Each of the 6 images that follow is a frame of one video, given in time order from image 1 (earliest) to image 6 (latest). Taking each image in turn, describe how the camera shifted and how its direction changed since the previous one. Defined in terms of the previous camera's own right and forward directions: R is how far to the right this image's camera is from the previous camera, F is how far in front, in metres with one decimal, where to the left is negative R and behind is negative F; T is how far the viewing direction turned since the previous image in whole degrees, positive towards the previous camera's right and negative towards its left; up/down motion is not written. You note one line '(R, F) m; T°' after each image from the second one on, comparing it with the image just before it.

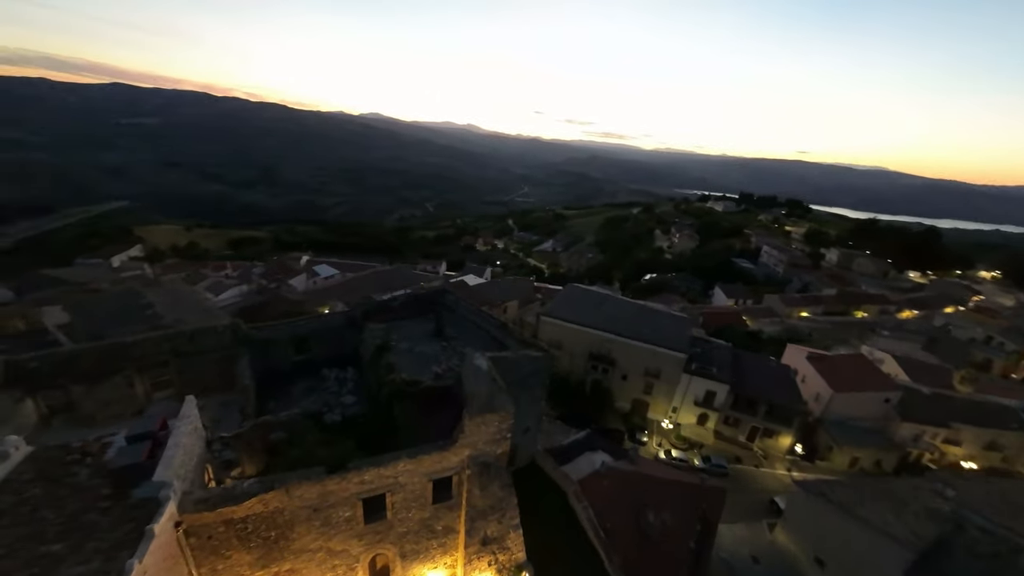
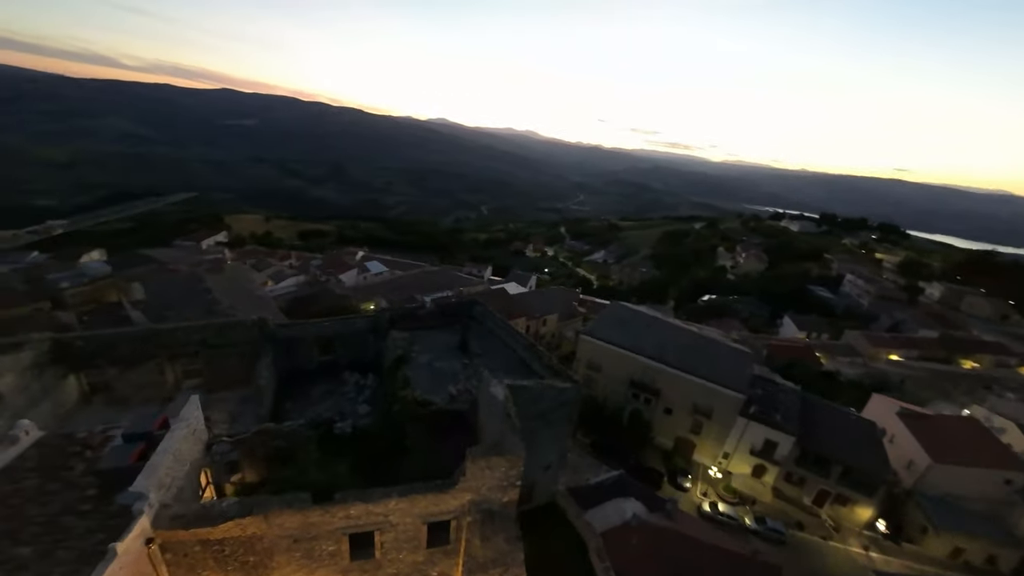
(+0.5, +1.1) m; -8°
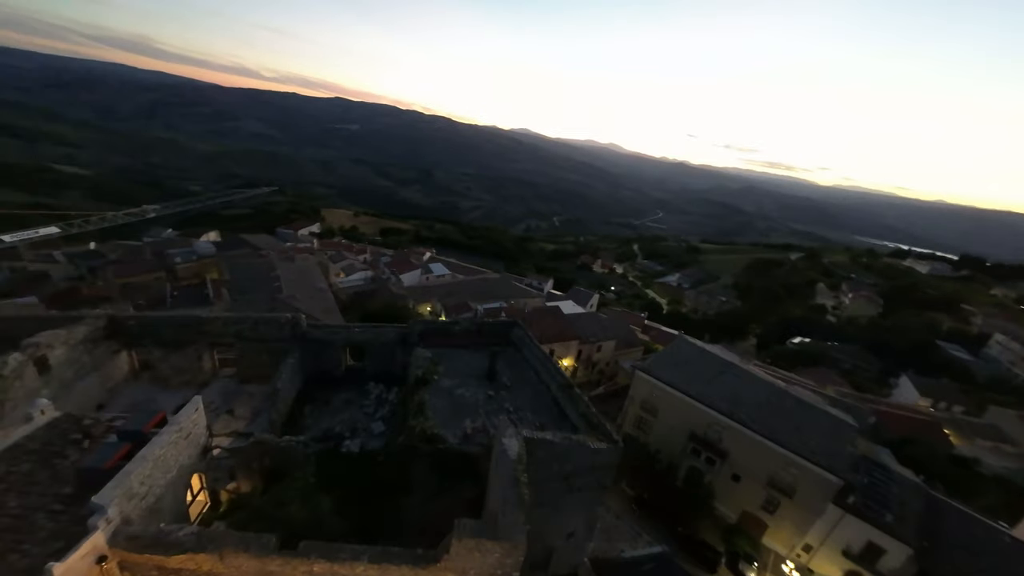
(+0.6, +1.4) m; -10°
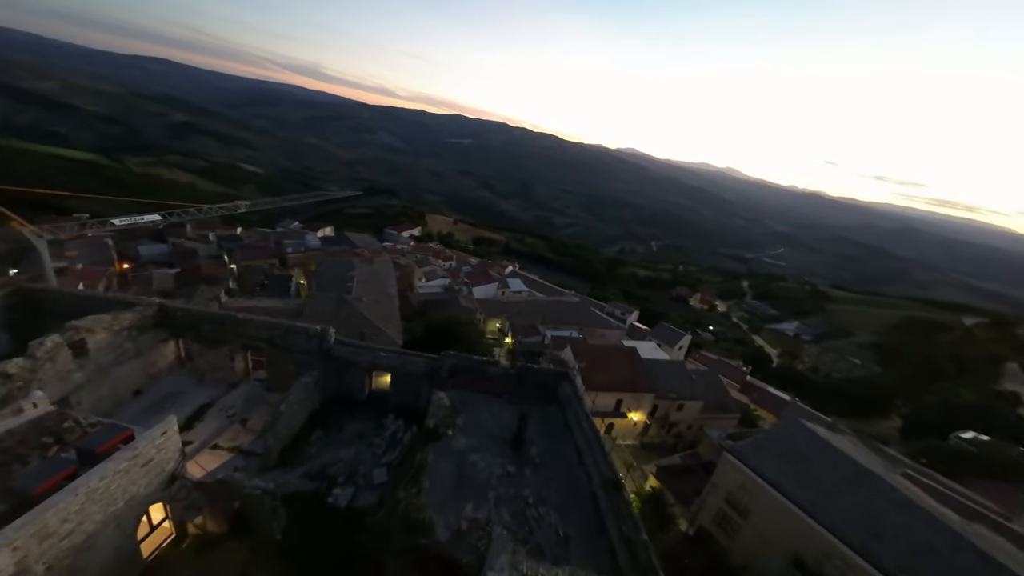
(+0.8, +2.2) m; -14°
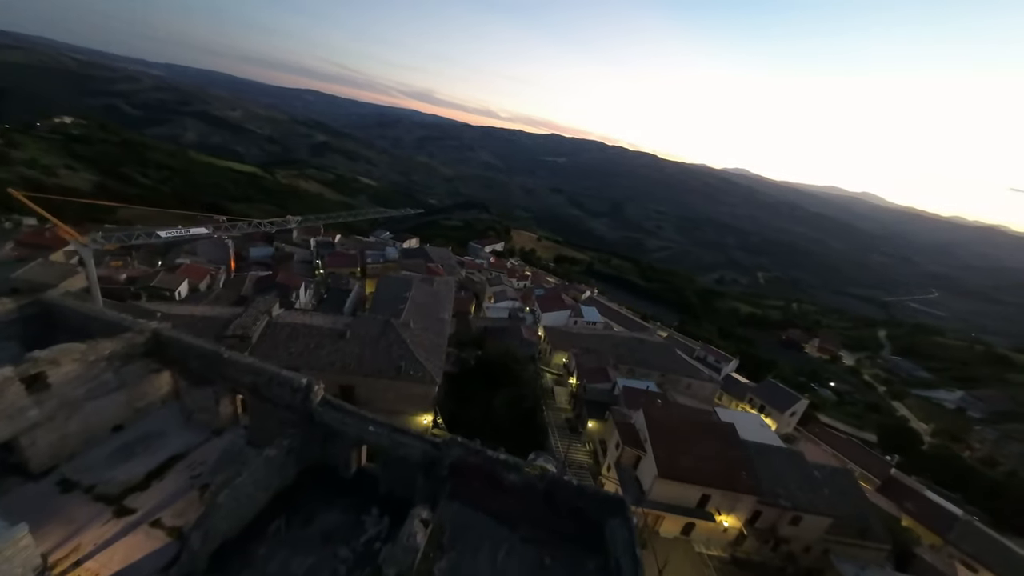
(+0.7, +3.1) m; -13°
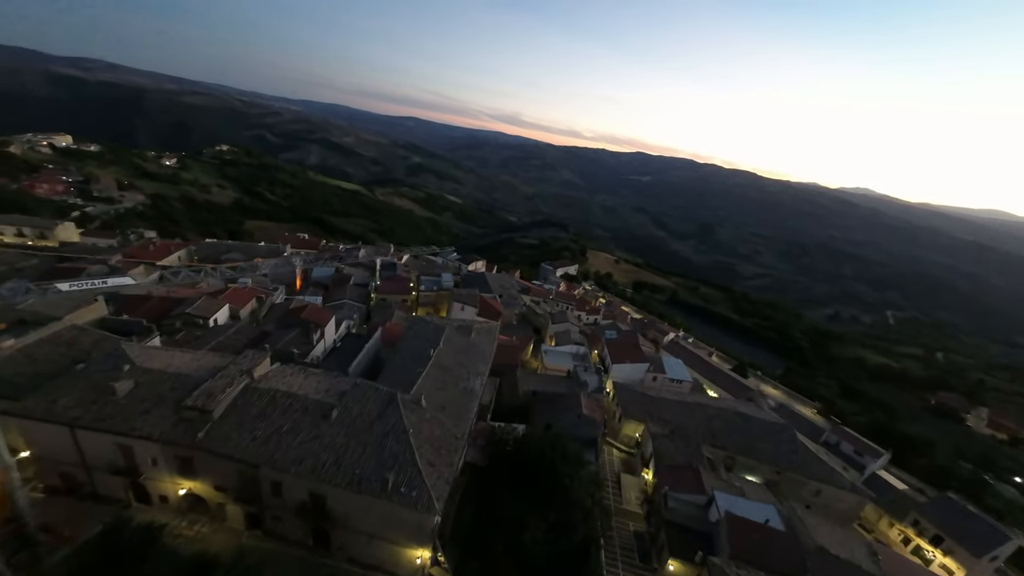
(+0.7, +5.7) m; -12°
